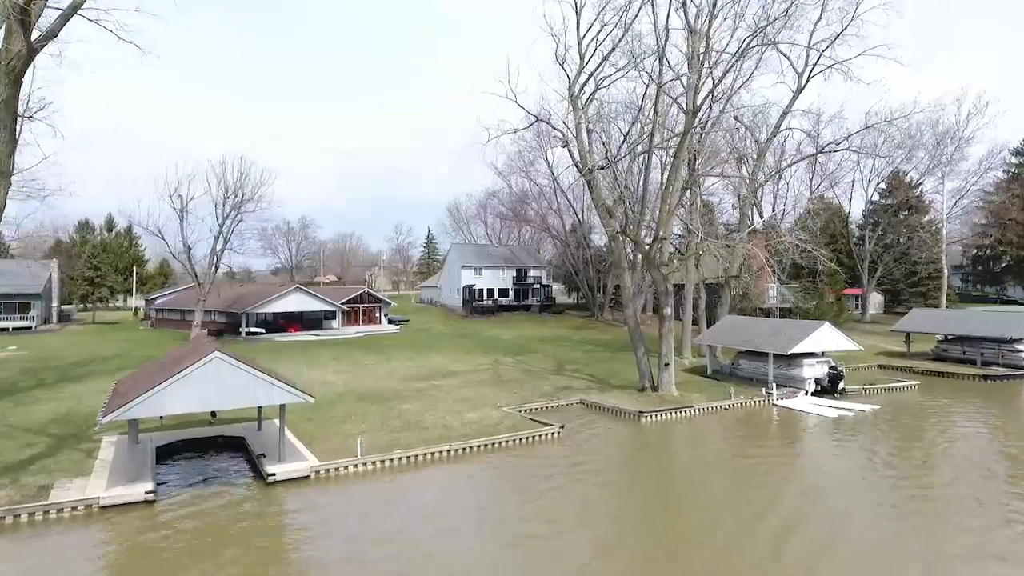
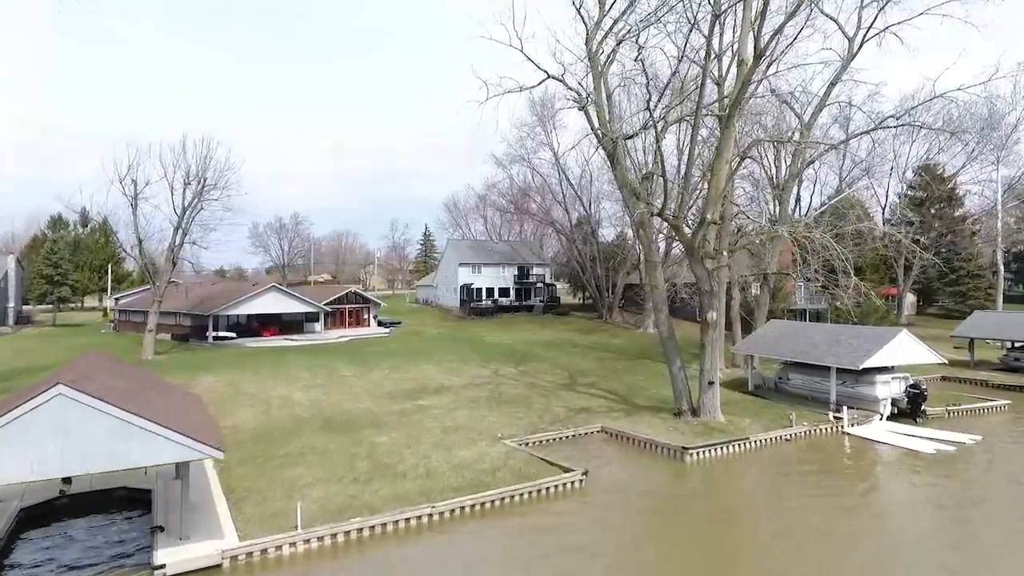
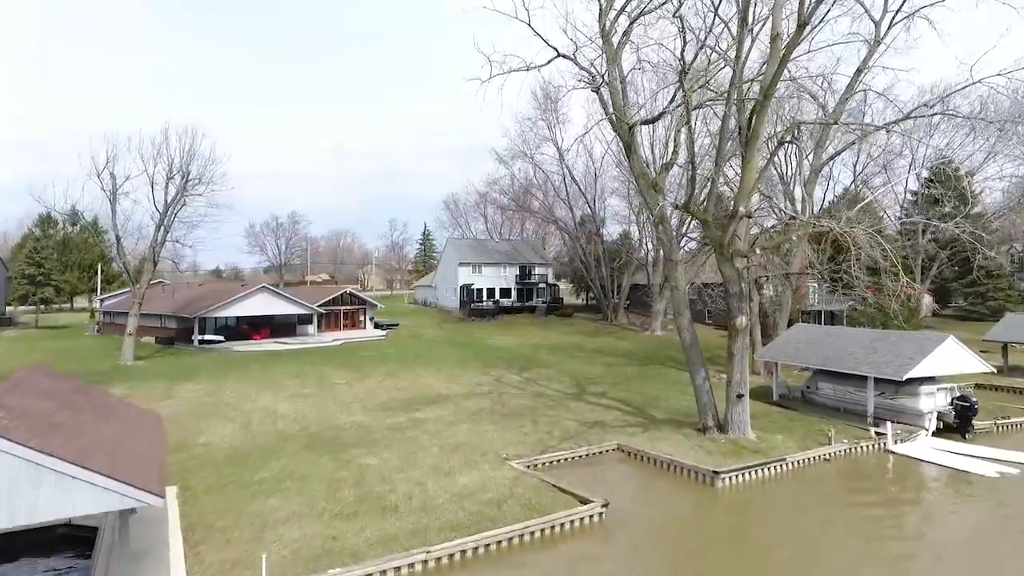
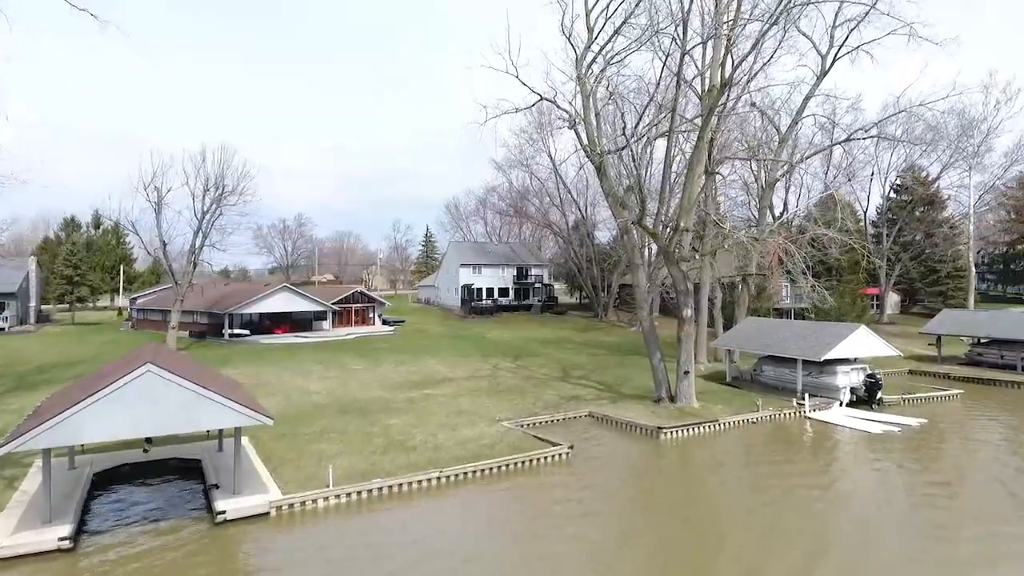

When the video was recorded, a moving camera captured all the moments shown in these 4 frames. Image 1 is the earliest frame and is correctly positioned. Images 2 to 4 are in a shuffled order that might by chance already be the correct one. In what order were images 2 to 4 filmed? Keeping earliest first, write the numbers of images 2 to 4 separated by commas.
4, 2, 3
